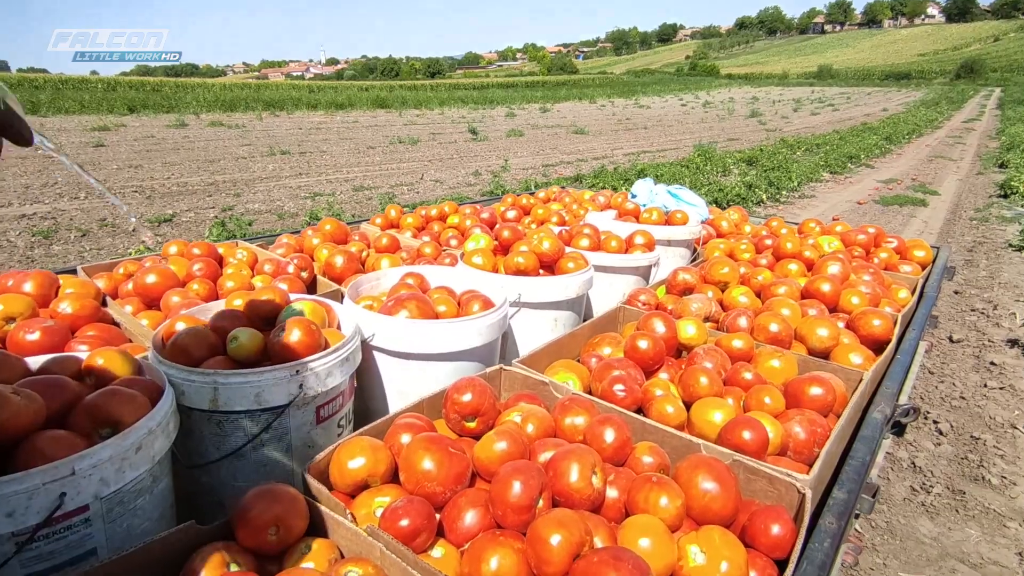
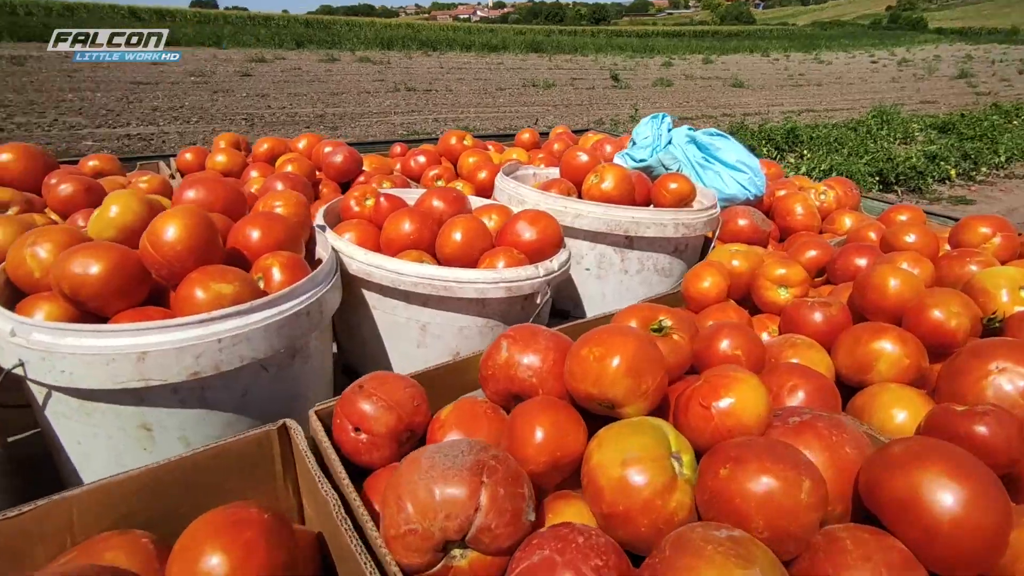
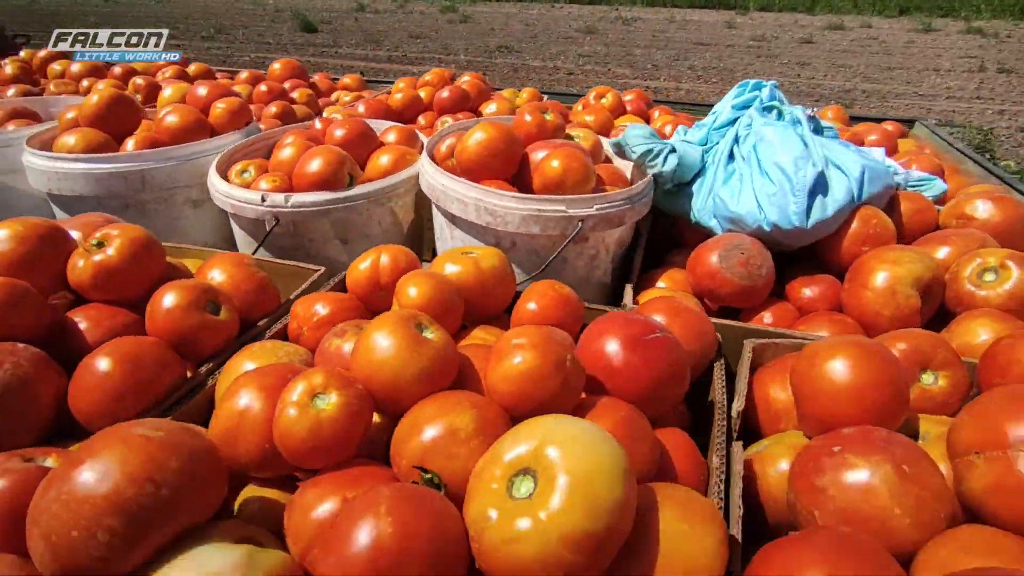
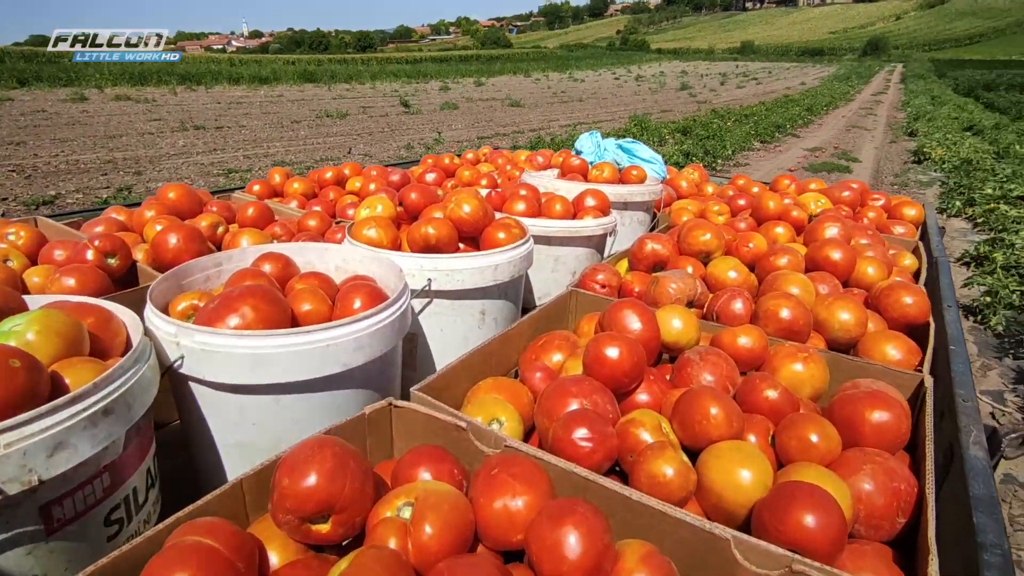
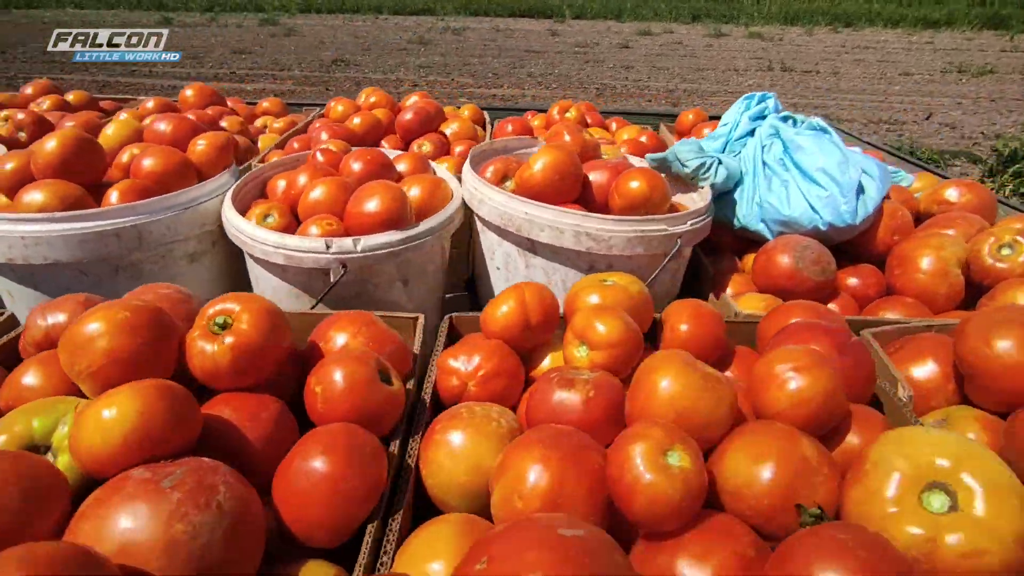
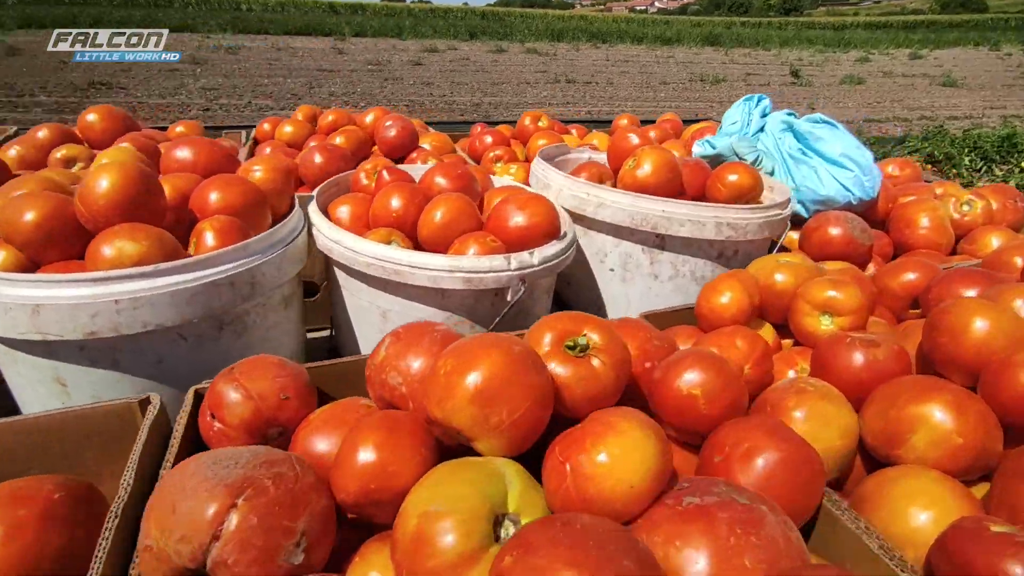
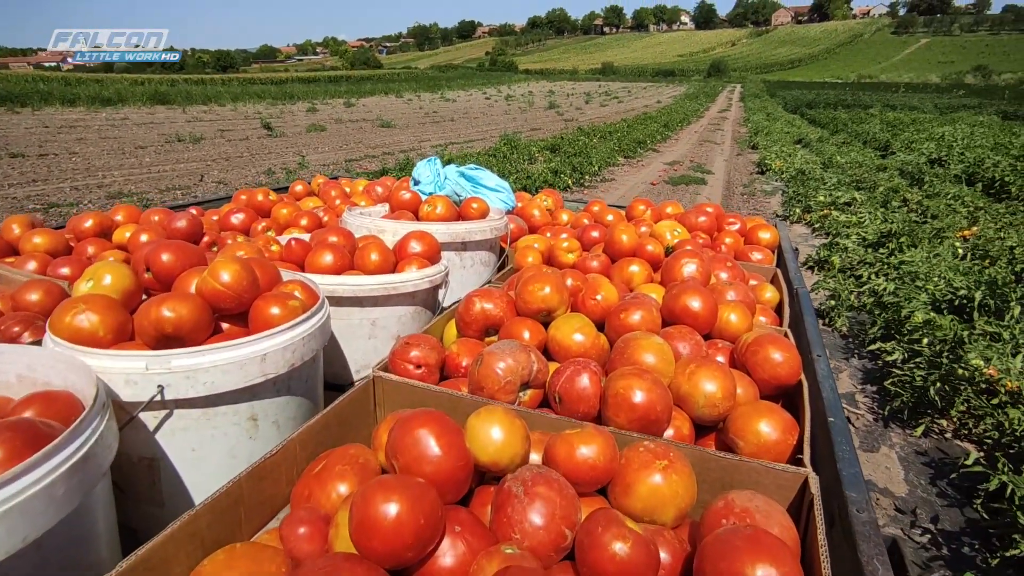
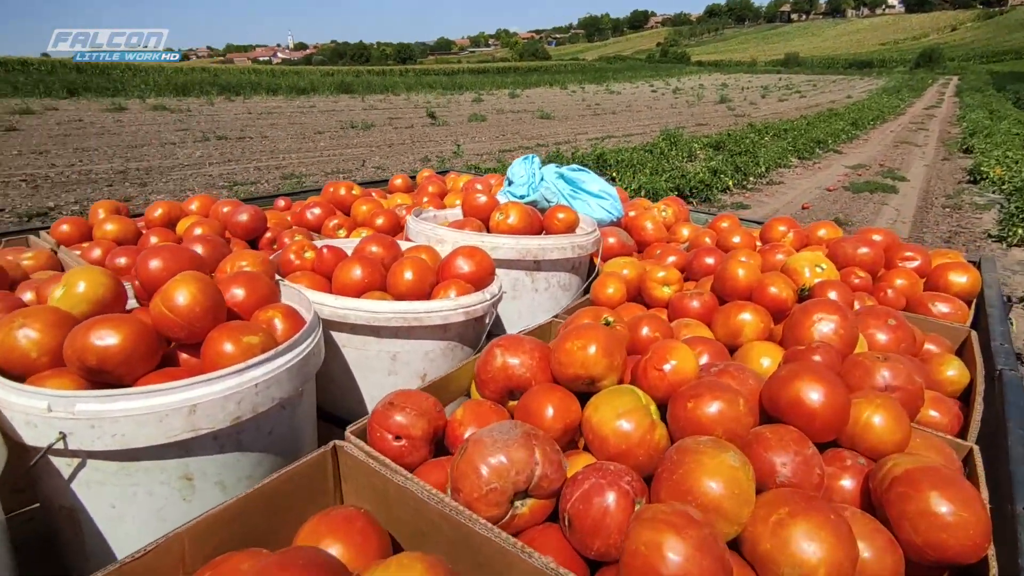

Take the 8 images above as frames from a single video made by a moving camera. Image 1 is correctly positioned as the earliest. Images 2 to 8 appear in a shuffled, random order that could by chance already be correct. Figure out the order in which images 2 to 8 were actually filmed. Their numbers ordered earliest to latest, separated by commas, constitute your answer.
4, 7, 8, 2, 6, 5, 3
